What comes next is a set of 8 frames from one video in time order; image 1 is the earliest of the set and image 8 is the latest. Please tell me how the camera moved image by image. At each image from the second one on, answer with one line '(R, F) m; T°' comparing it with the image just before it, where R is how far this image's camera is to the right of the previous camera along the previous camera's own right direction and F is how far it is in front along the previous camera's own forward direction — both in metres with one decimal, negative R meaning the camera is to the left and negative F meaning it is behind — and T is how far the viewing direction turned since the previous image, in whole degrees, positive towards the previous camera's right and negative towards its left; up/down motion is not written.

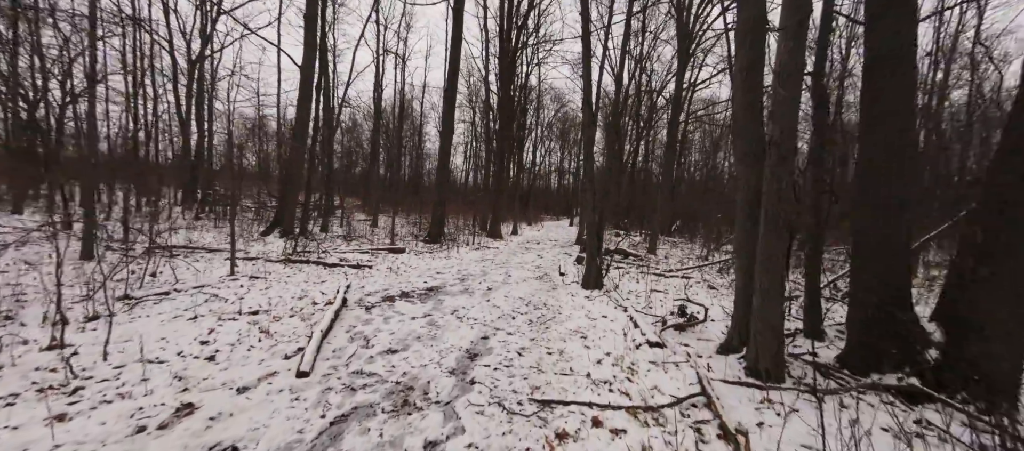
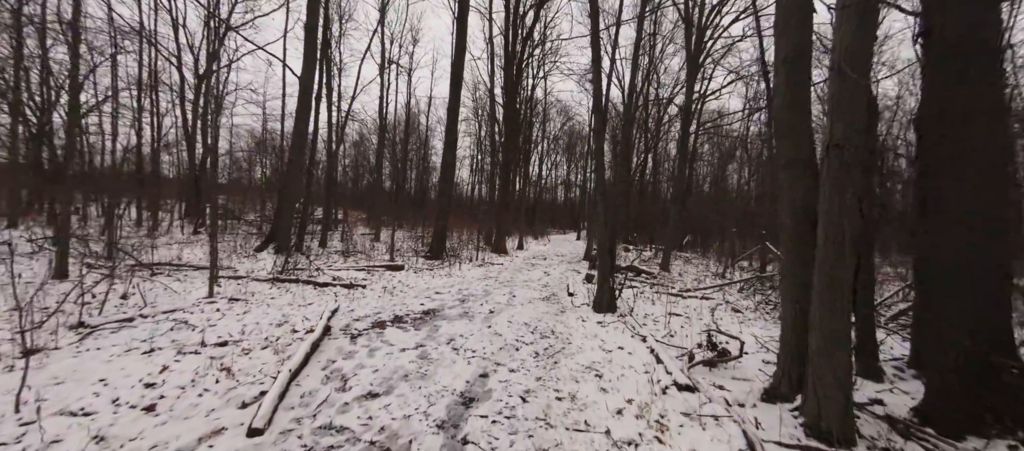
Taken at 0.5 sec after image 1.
(0.0, +0.6) m; -1°
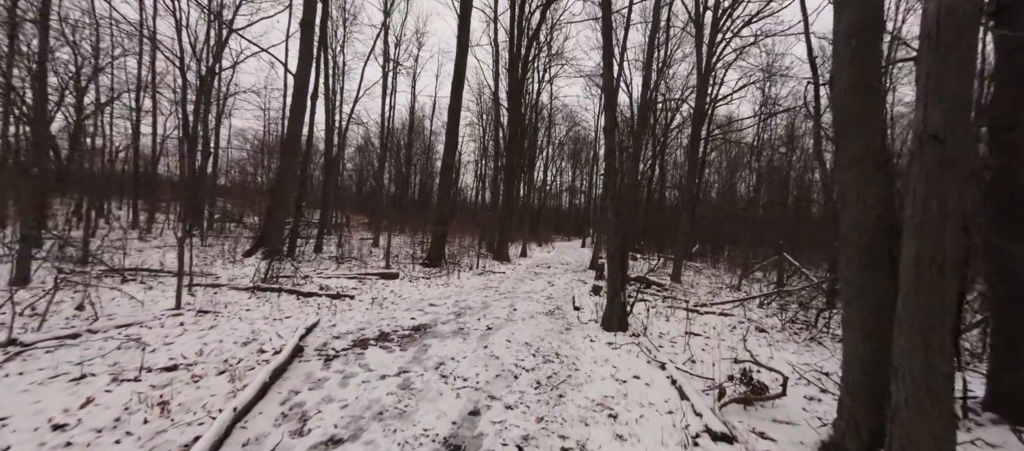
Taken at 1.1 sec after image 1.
(+0.1, +0.6) m; -1°
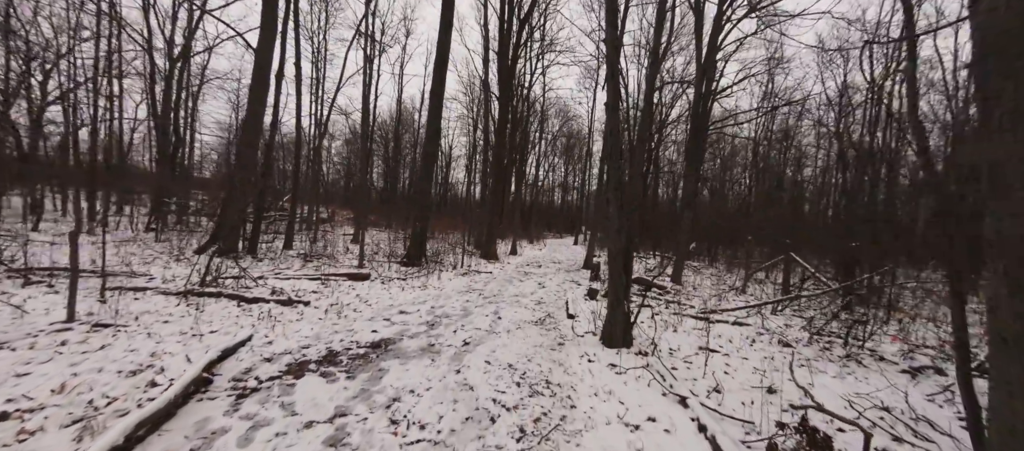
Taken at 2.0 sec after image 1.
(+0.1, +1.0) m; +1°
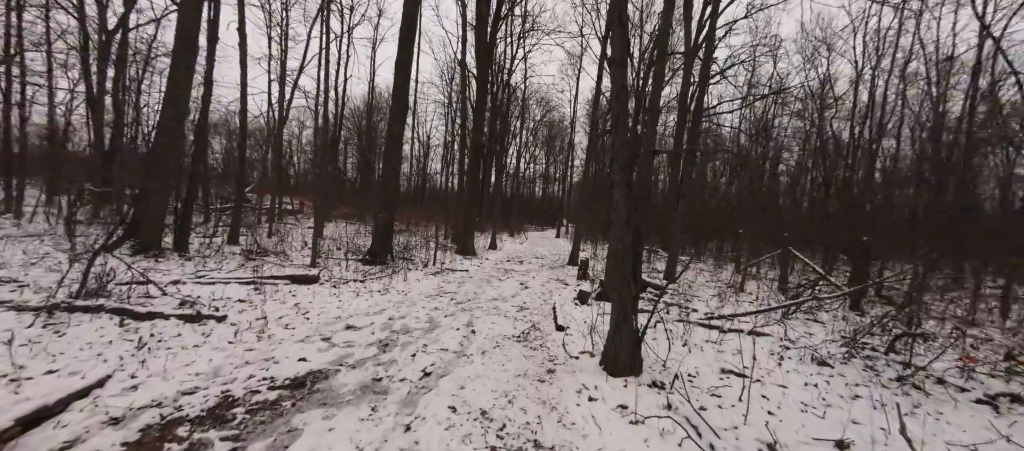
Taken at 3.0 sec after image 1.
(+0.1, +1.2) m; +3°
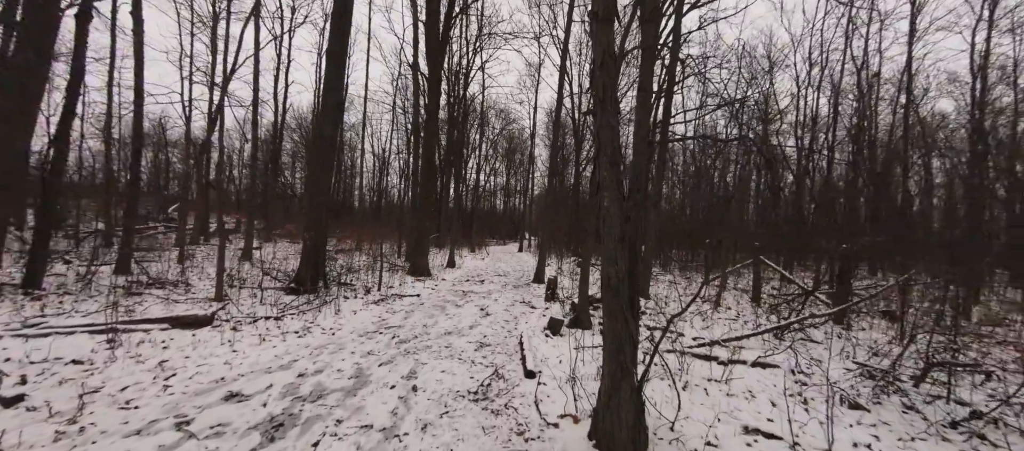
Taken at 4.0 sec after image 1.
(+0.1, +1.2) m; +6°
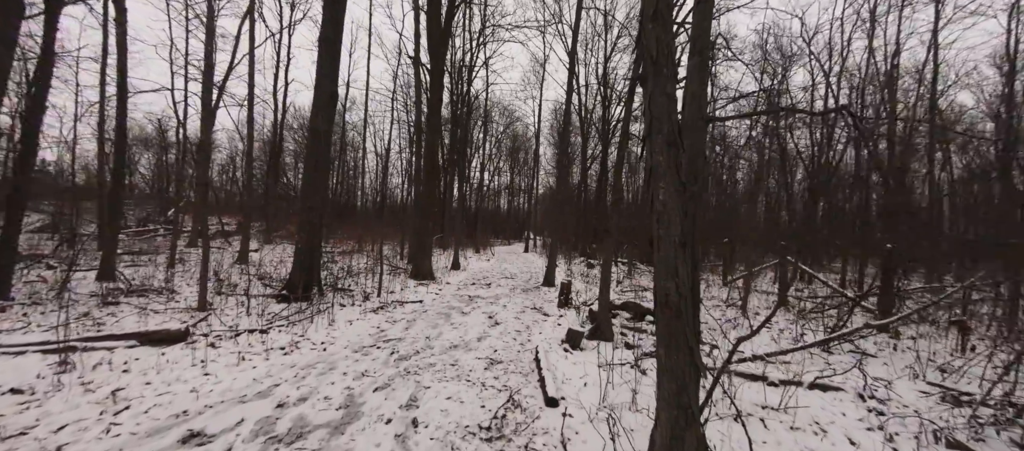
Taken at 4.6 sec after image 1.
(-0.1, +0.7) m; -1°
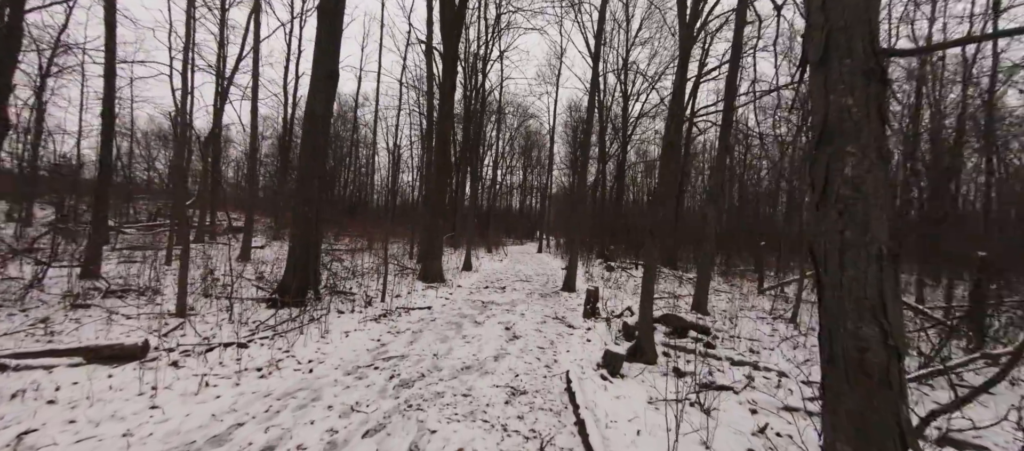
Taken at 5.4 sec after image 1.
(-0.2, +0.9) m; -2°
